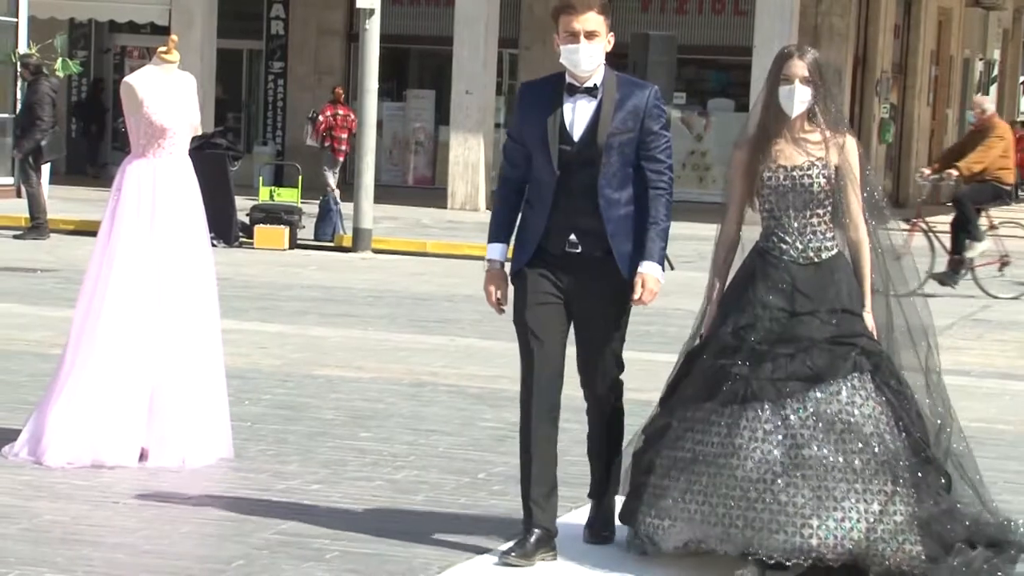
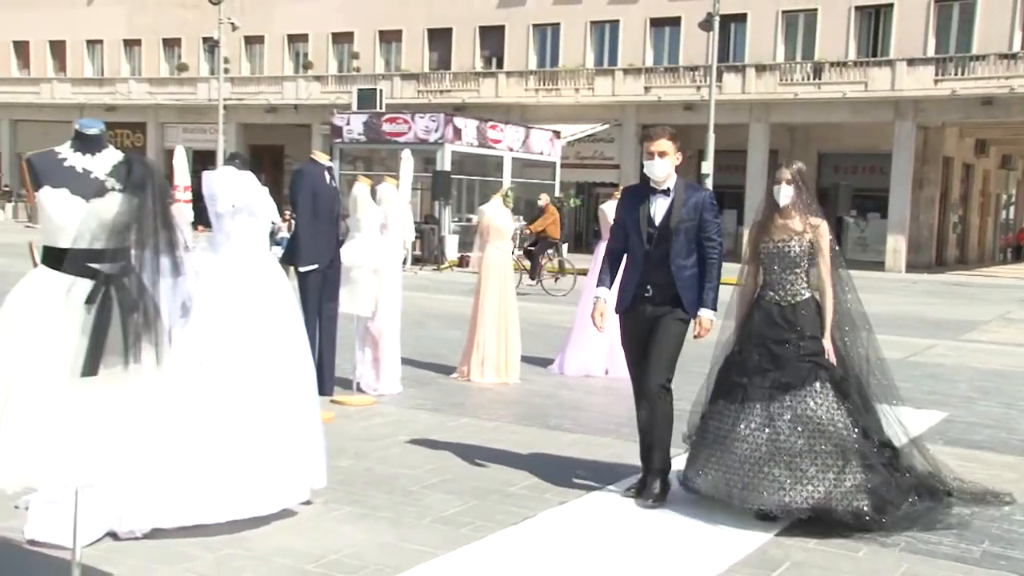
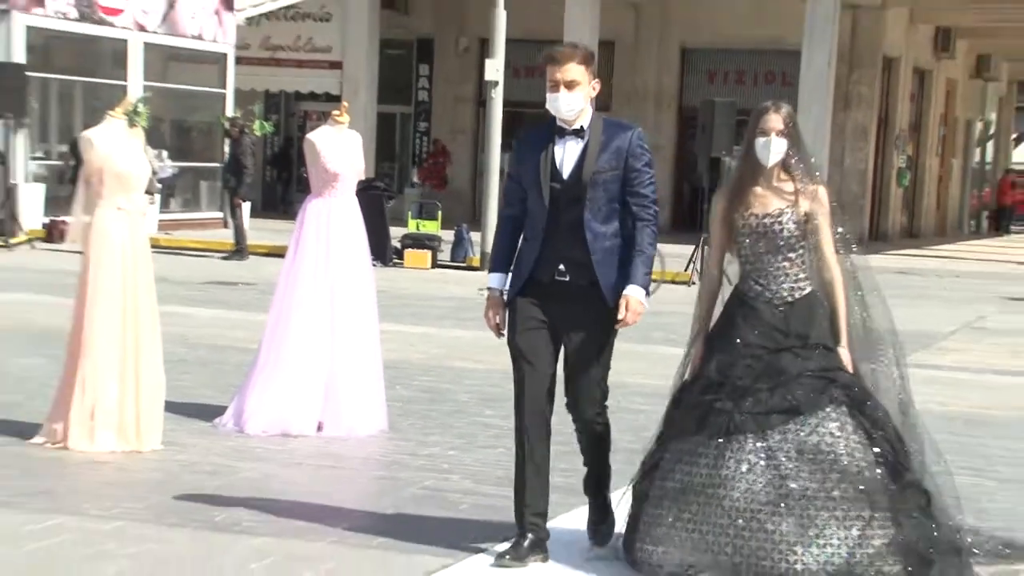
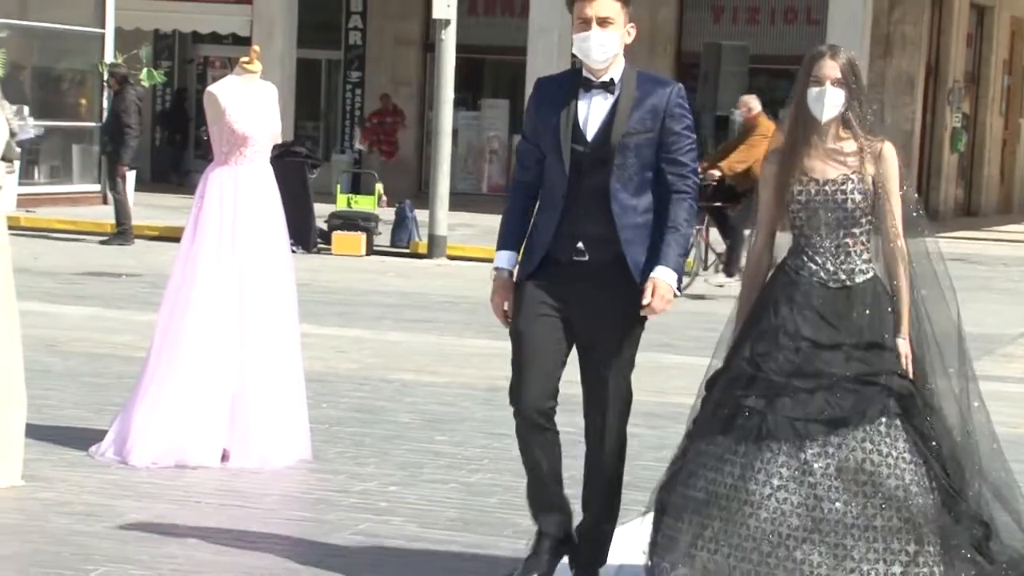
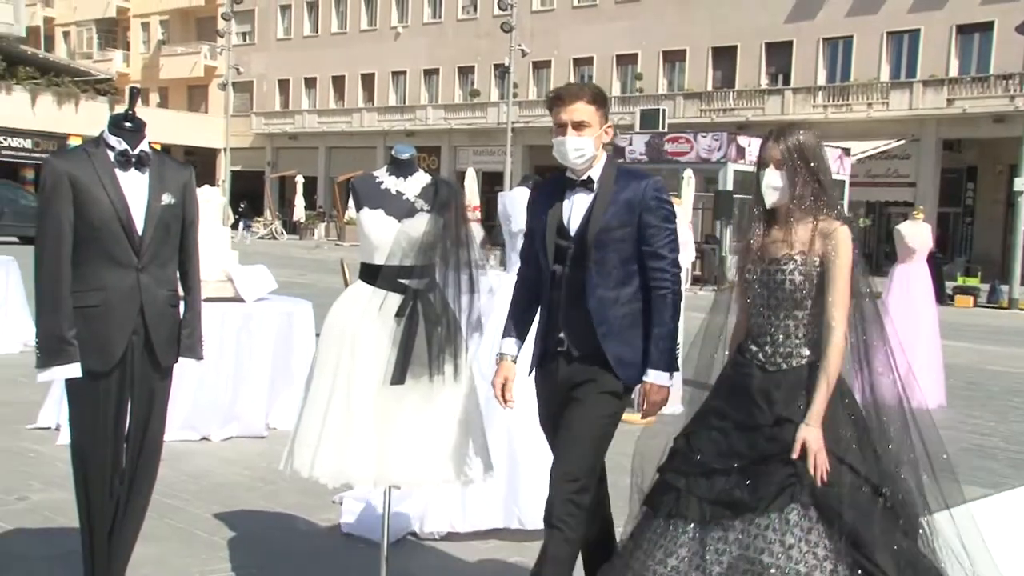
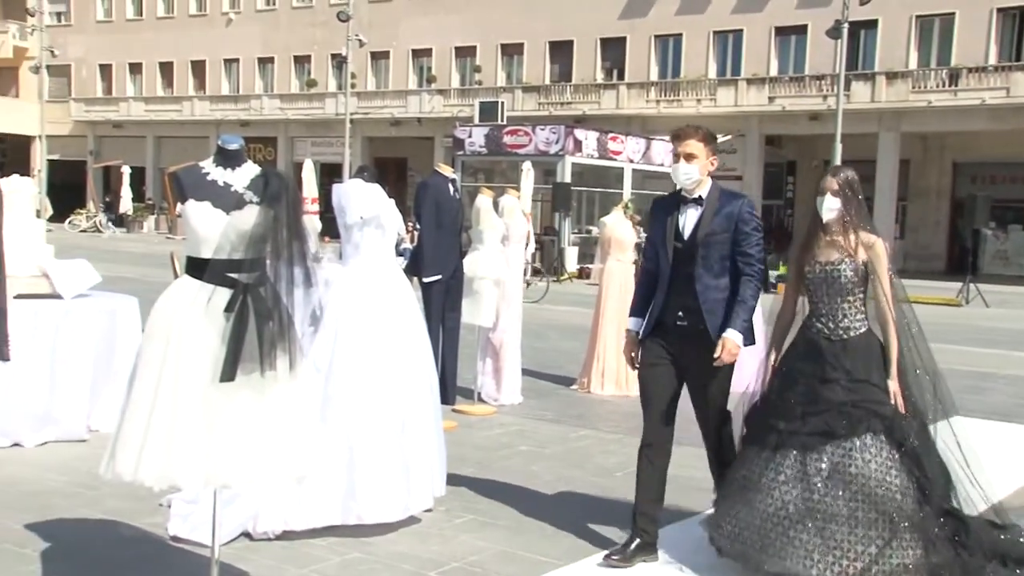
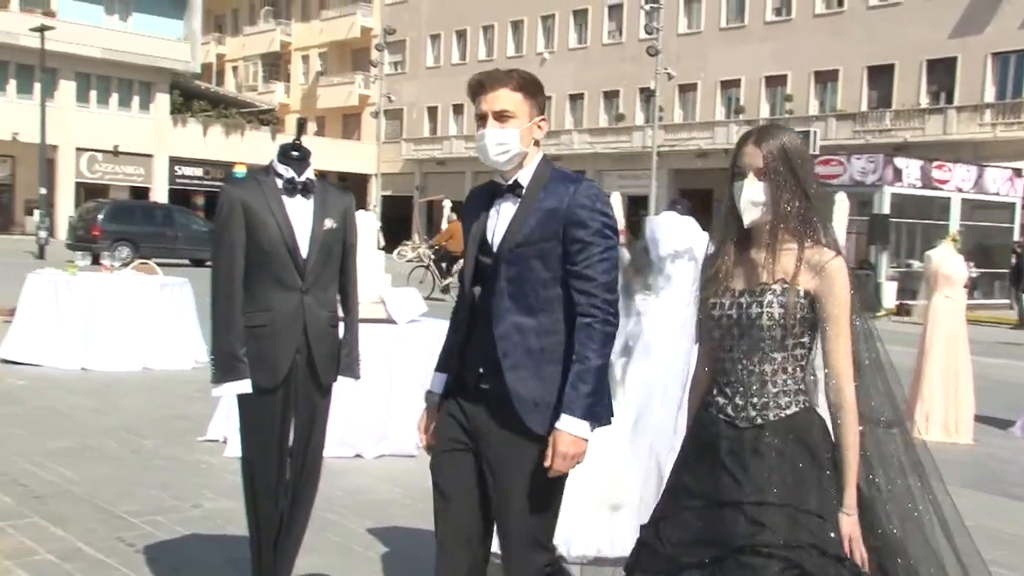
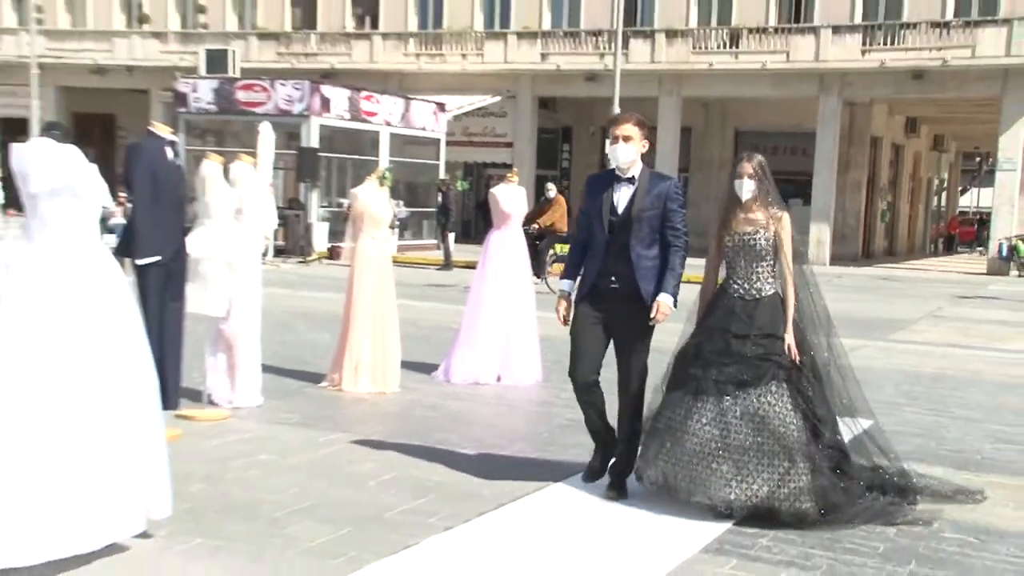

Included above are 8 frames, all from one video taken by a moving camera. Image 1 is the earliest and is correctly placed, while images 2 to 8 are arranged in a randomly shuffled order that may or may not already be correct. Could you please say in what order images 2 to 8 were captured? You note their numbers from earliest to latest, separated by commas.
4, 3, 8, 2, 6, 5, 7
